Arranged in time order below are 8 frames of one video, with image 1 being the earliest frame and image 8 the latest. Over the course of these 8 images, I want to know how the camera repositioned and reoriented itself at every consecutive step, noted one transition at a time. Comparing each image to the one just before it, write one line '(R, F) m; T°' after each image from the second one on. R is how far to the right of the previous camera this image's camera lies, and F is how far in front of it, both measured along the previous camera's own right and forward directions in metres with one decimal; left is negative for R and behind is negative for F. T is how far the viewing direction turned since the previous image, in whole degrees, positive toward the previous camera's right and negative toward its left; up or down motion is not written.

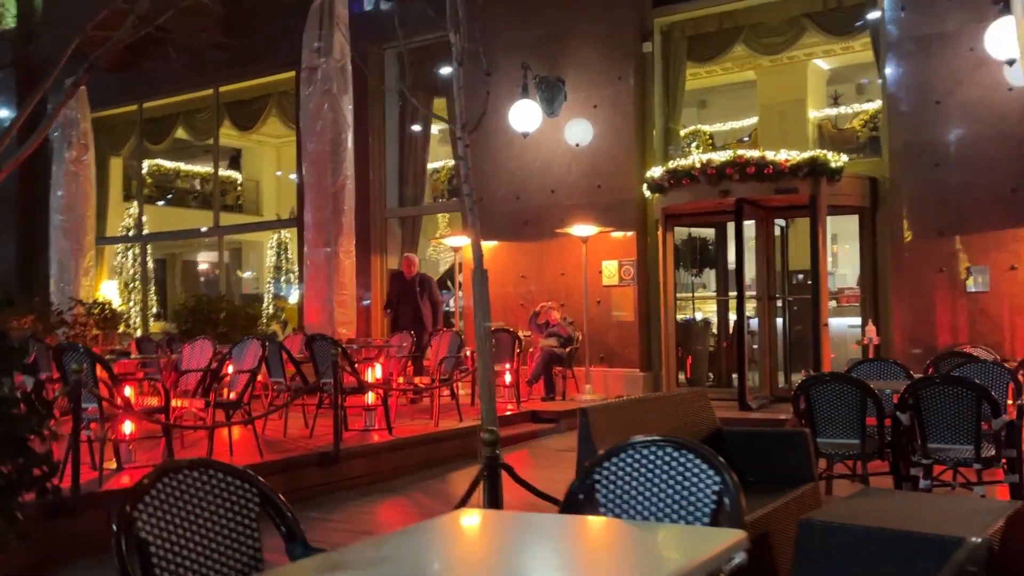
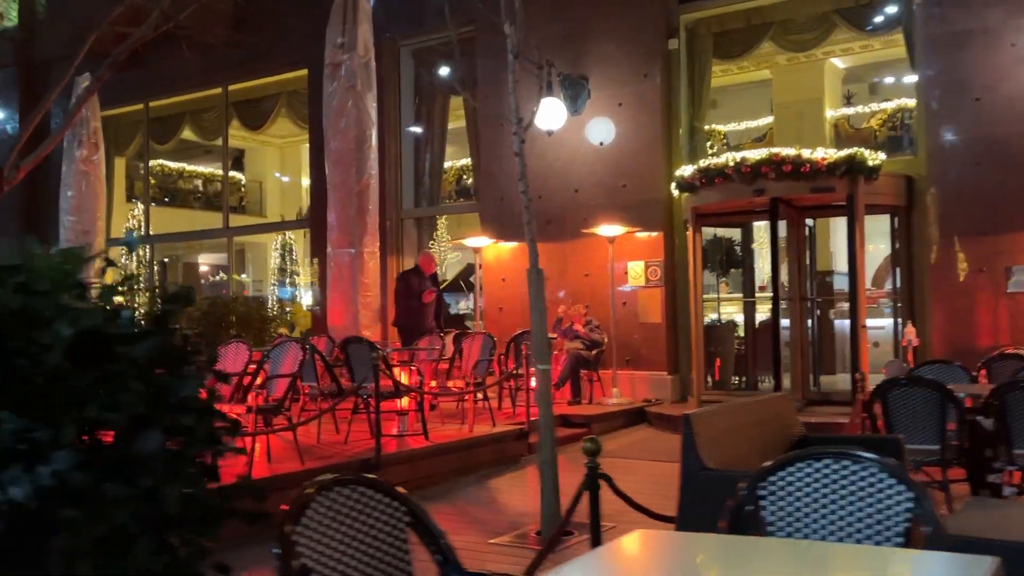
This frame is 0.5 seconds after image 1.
(-0.4, +0.2) m; +1°
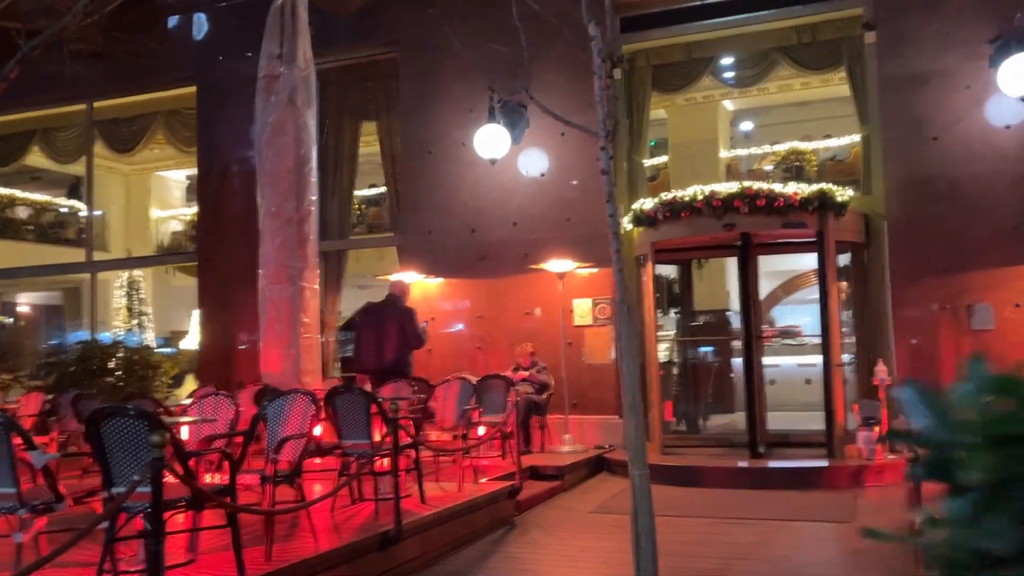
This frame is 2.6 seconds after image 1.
(-1.4, +0.9) m; +12°
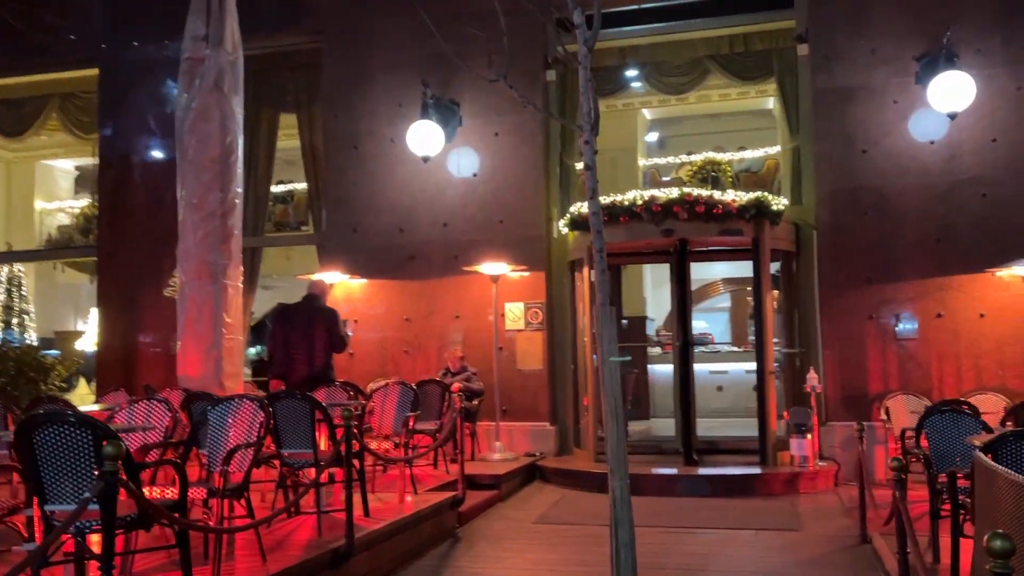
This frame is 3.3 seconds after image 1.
(-0.4, +0.3) m; +7°
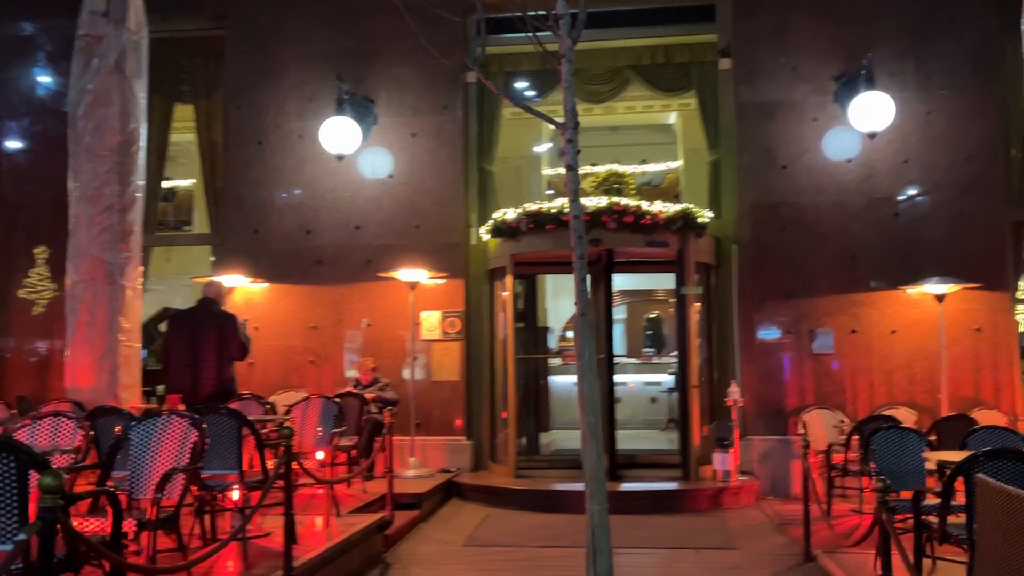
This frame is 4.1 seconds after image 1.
(-0.4, +0.4) m; +8°
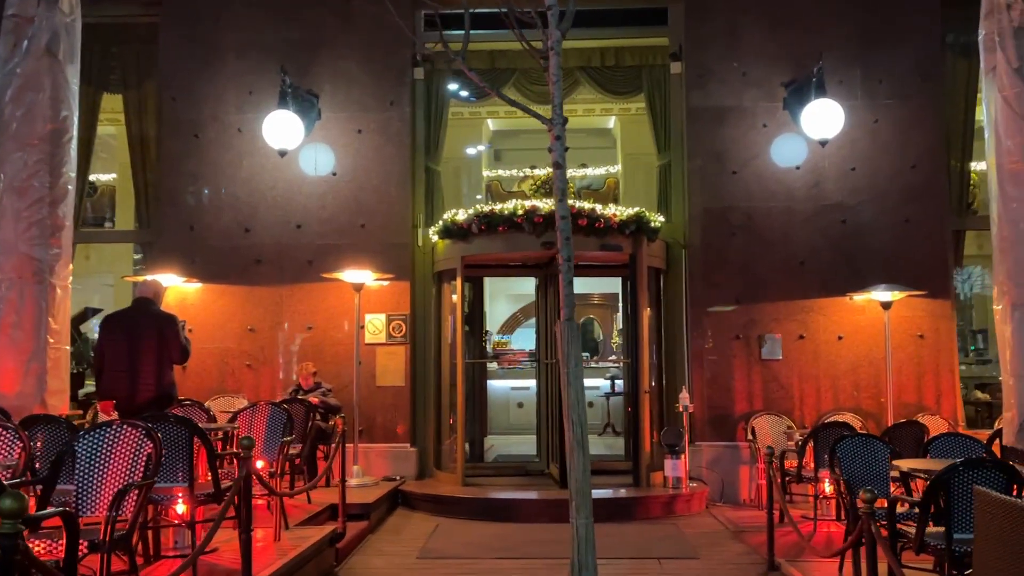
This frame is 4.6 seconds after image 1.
(-0.3, +0.2) m; +5°
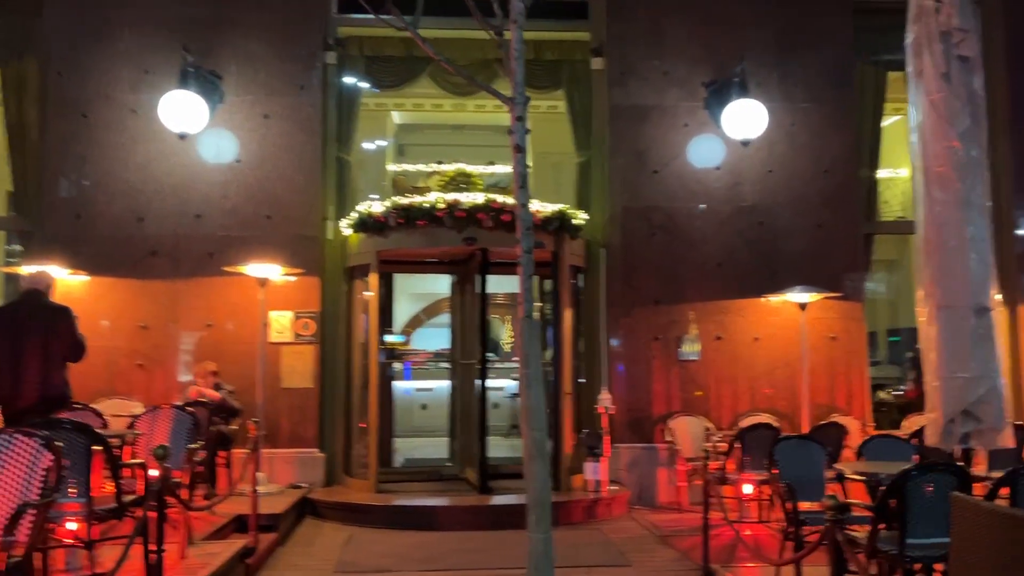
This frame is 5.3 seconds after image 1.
(-0.3, +0.3) m; +7°
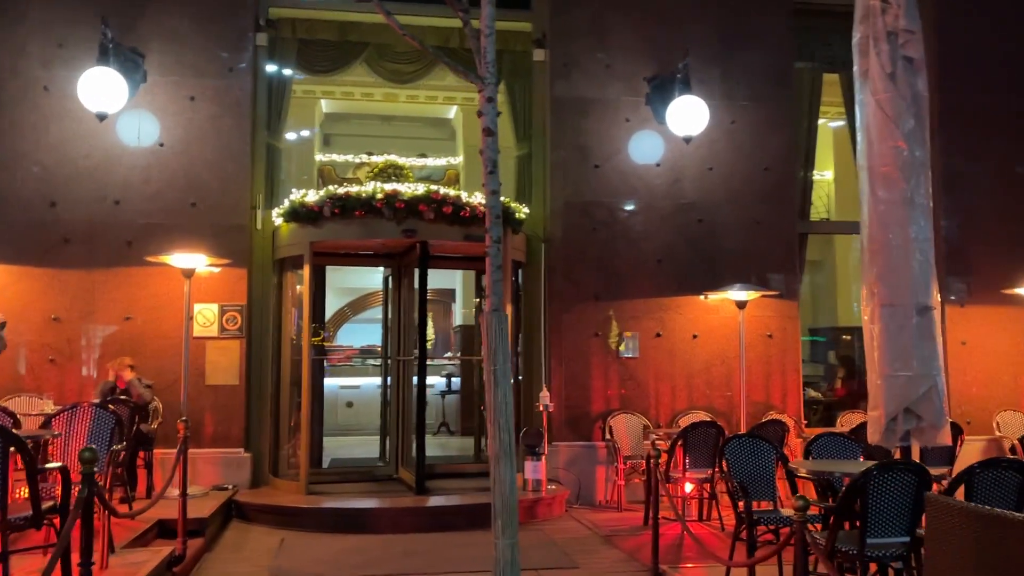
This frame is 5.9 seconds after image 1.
(-0.2, +0.2) m; +5°
